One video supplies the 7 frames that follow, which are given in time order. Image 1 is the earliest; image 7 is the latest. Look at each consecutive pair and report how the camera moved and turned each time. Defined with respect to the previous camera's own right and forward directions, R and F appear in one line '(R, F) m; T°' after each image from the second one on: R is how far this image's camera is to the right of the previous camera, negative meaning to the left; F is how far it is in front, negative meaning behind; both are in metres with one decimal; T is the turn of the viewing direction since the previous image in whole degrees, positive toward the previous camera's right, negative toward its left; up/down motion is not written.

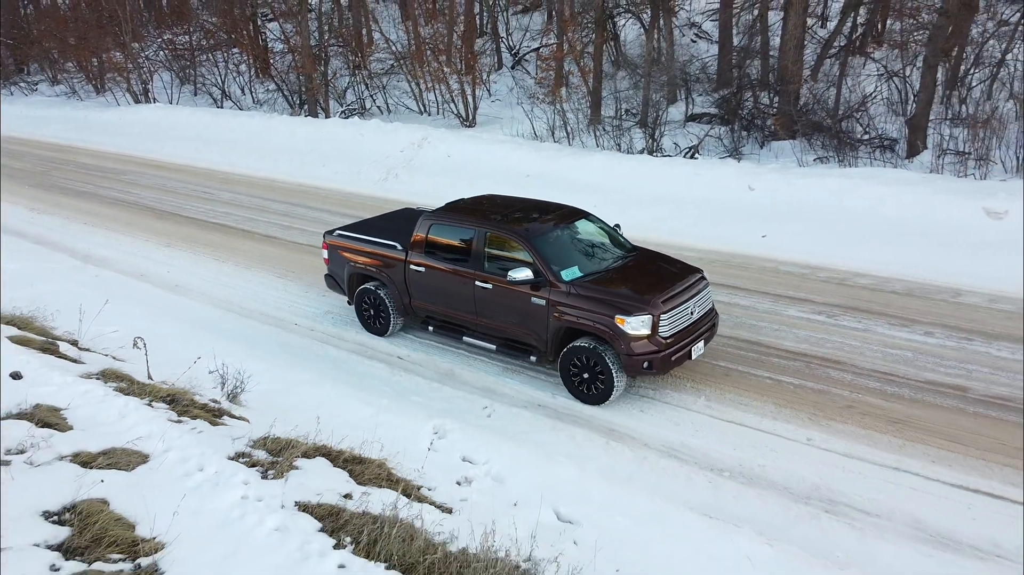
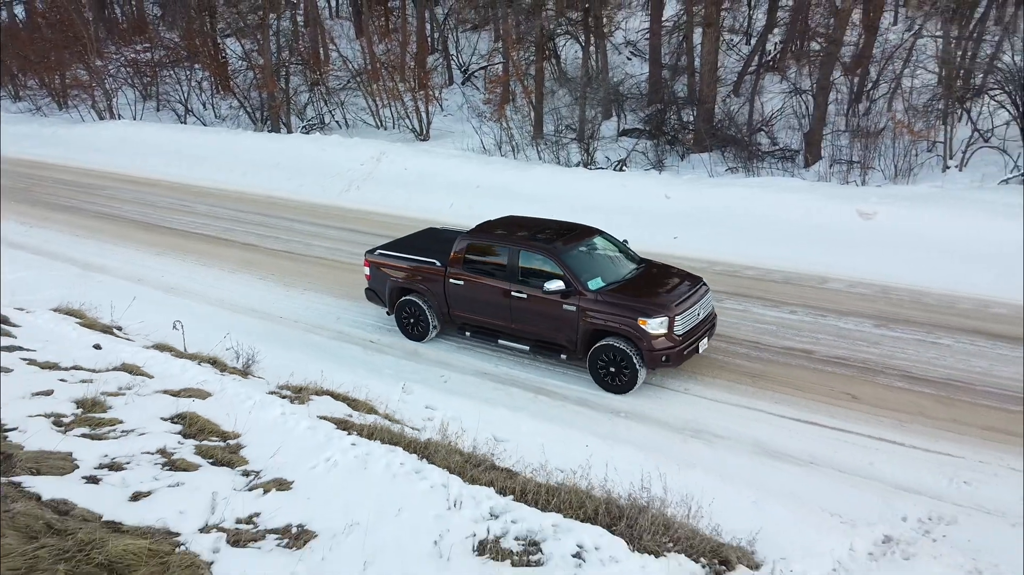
(+0.1, -1.7) m; +3°
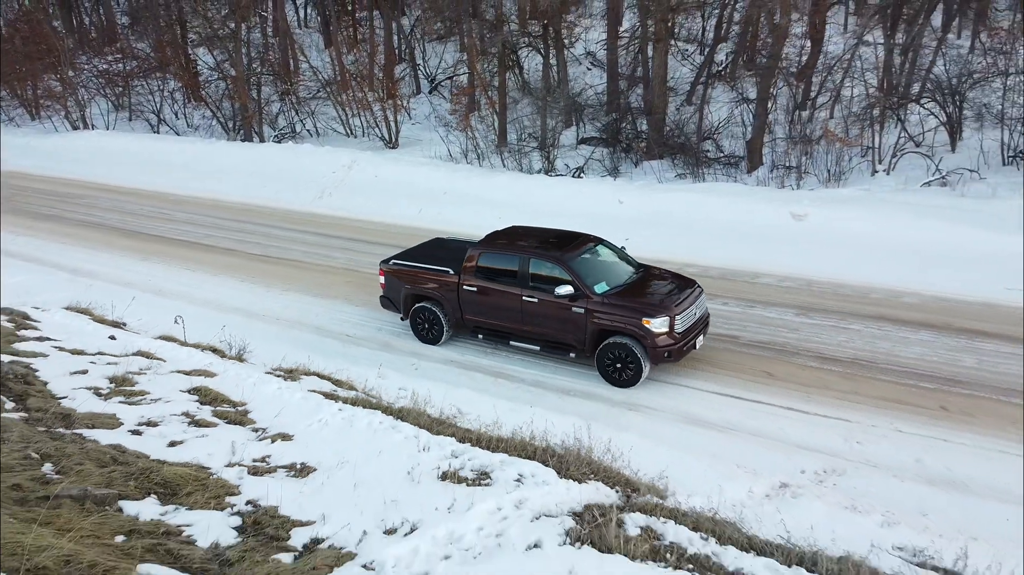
(+0.1, -1.0) m; +2°
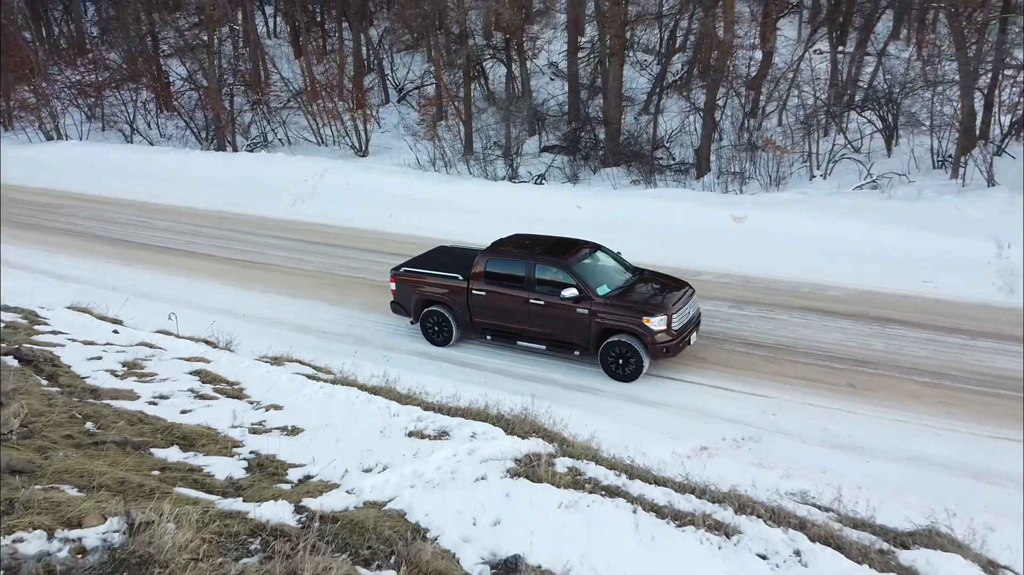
(+0.1, -0.9) m; +2°
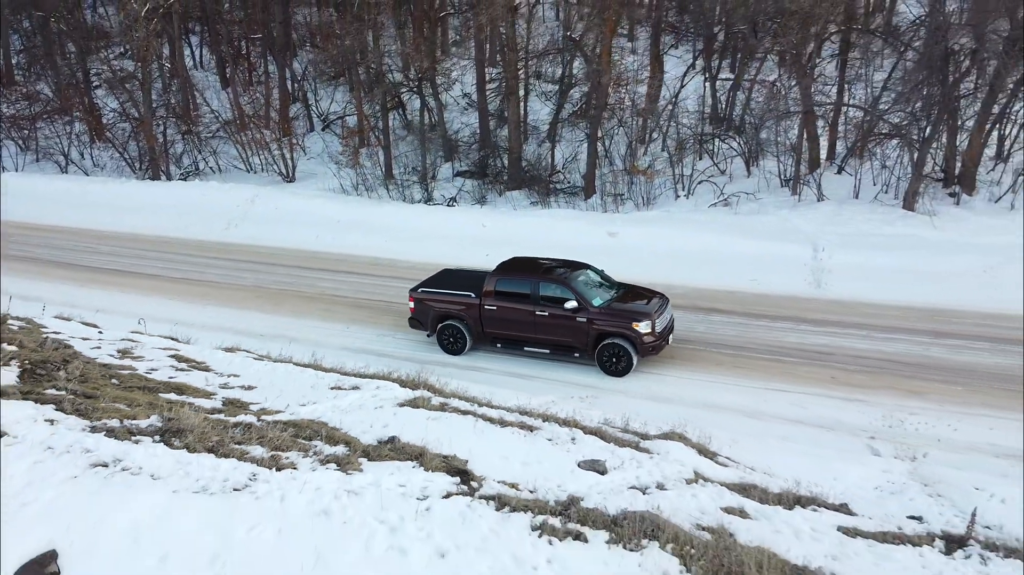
(+0.4, -2.4) m; +4°
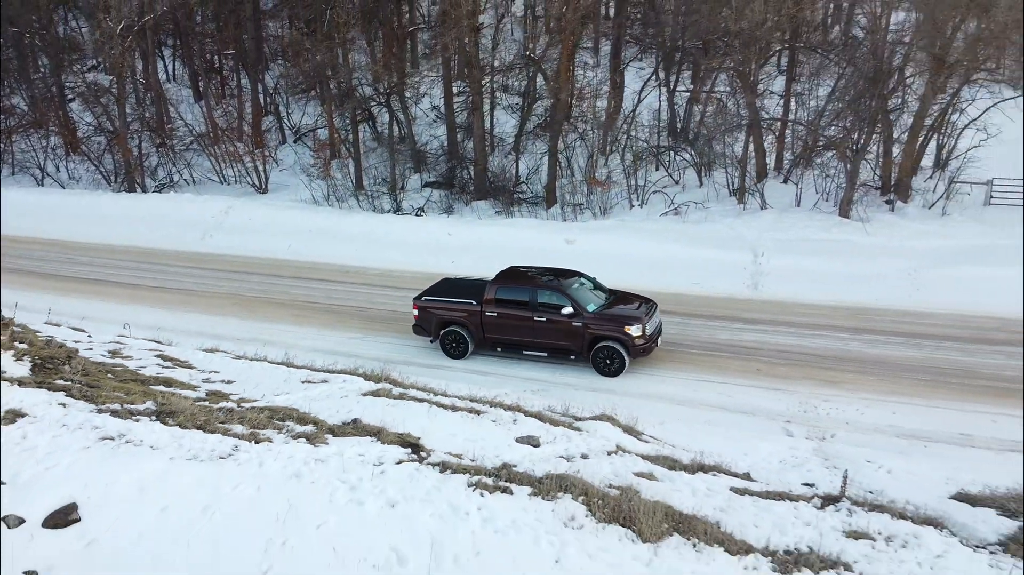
(+0.2, -1.0) m; +2°
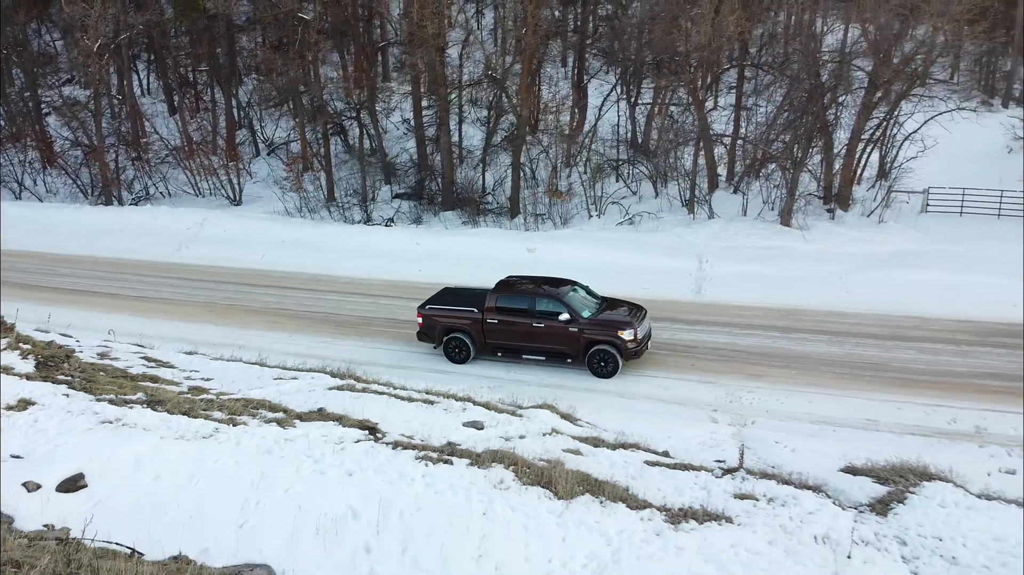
(+0.3, -1.0) m; +1°
